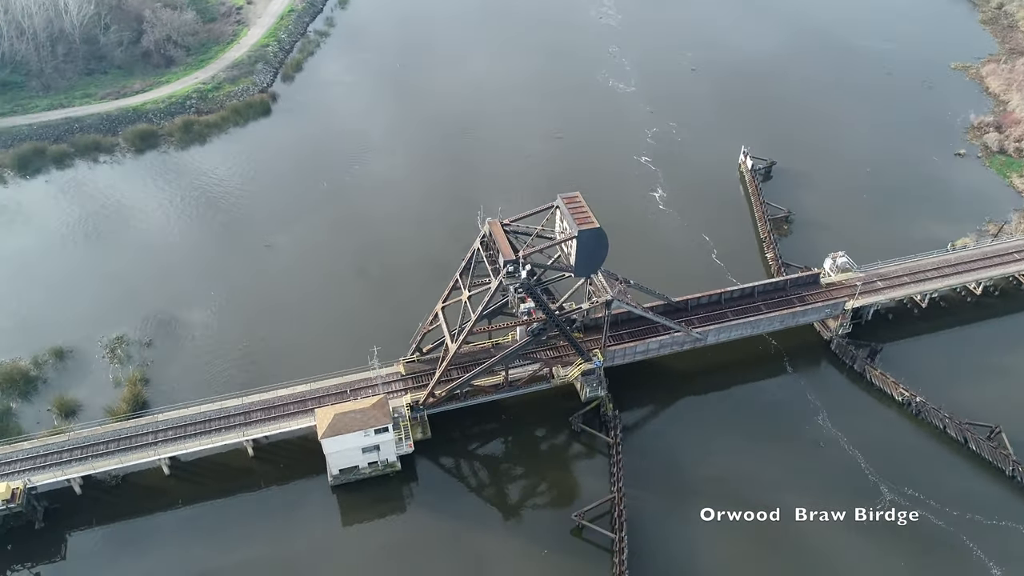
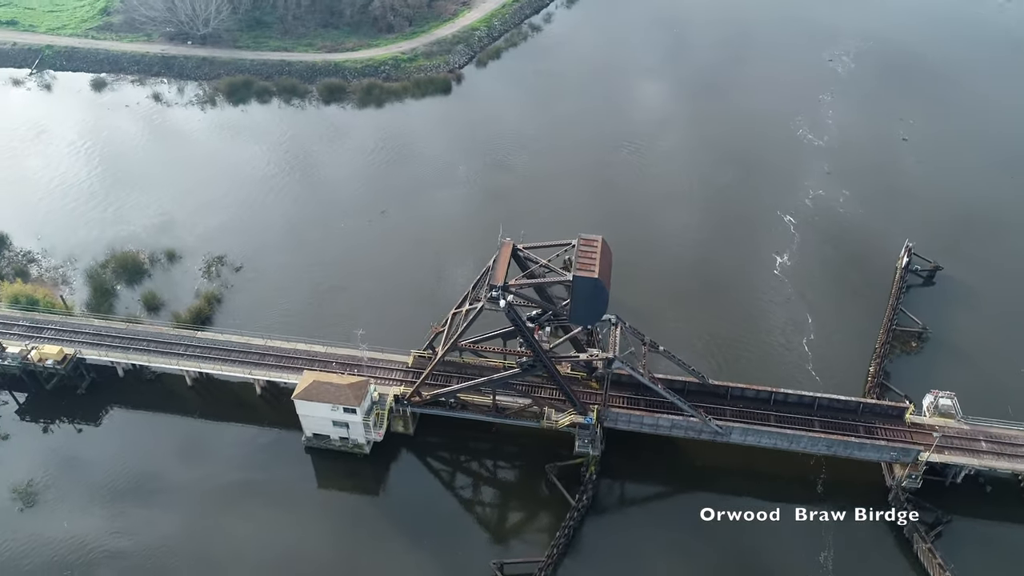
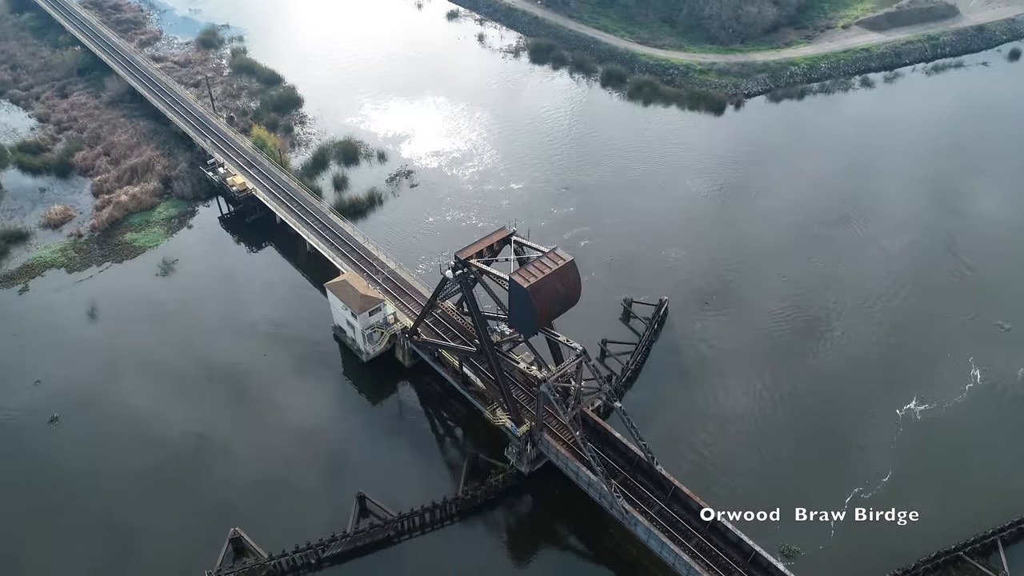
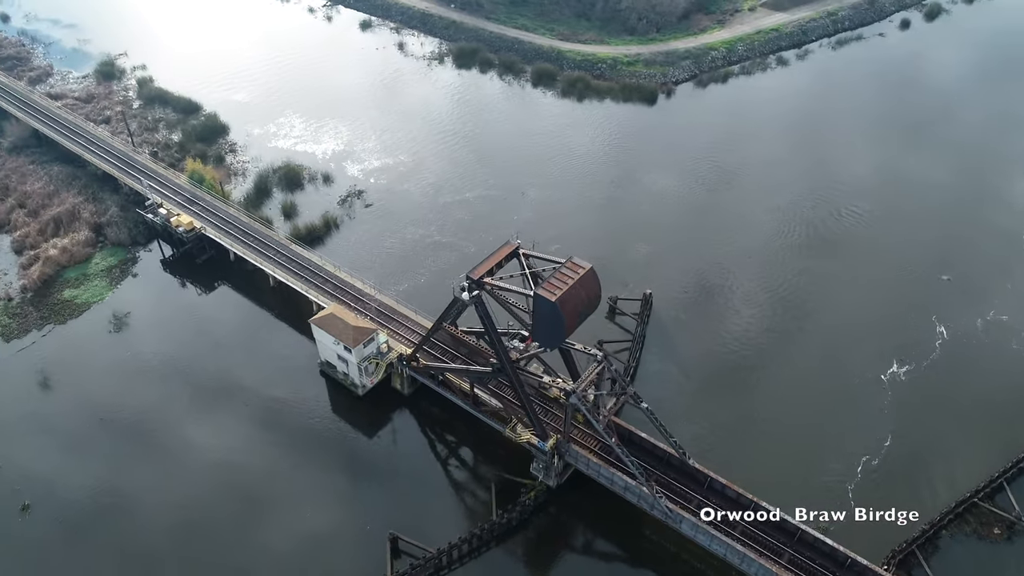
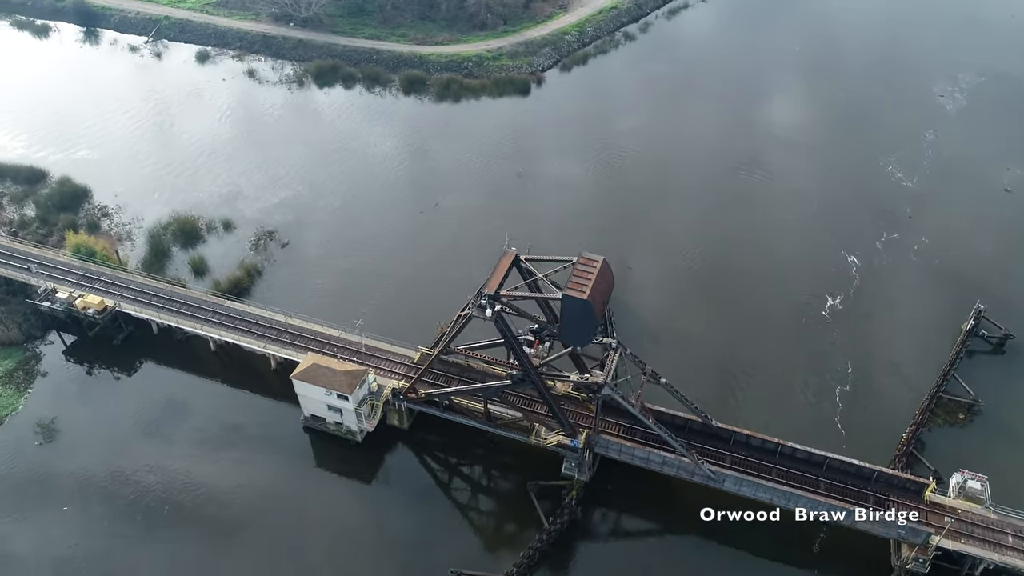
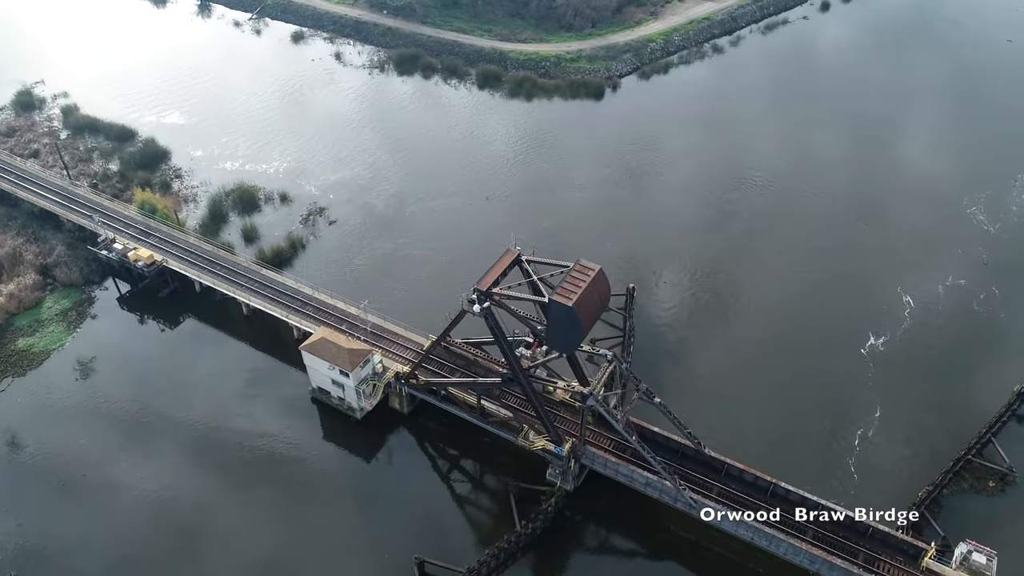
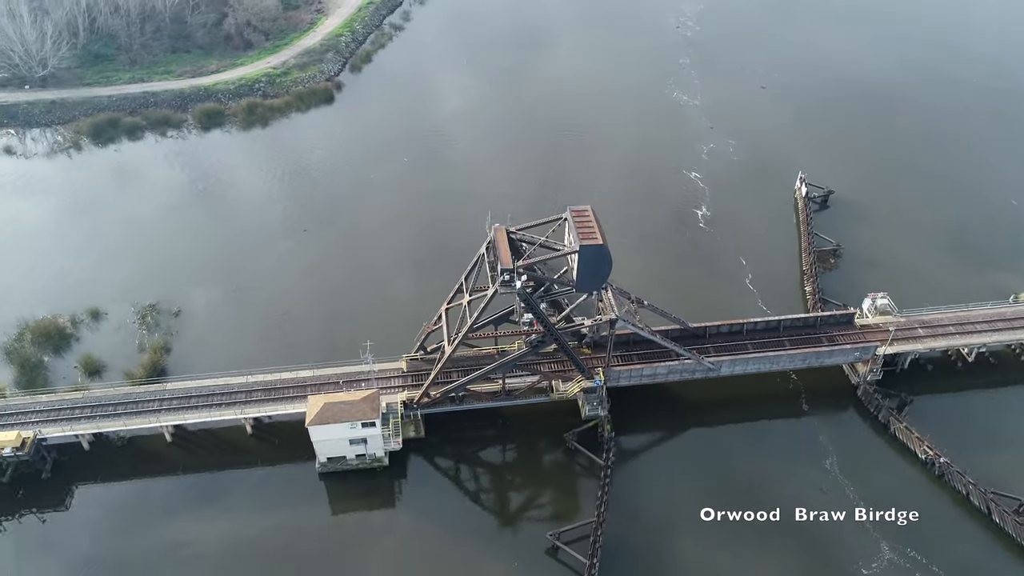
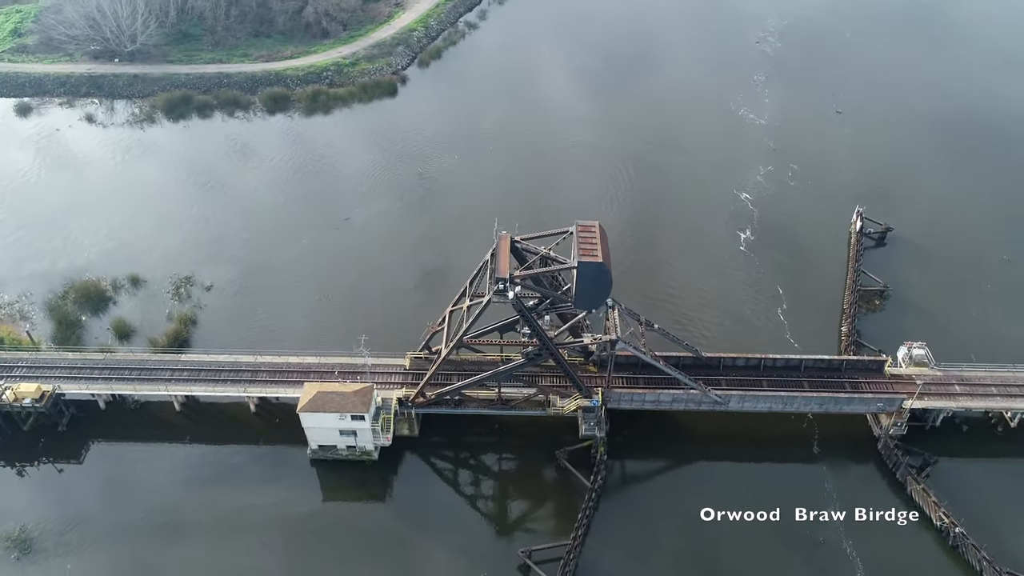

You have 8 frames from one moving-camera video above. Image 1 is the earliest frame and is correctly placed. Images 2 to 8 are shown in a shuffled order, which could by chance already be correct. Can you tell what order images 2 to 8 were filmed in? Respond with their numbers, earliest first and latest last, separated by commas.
7, 8, 2, 5, 6, 4, 3
